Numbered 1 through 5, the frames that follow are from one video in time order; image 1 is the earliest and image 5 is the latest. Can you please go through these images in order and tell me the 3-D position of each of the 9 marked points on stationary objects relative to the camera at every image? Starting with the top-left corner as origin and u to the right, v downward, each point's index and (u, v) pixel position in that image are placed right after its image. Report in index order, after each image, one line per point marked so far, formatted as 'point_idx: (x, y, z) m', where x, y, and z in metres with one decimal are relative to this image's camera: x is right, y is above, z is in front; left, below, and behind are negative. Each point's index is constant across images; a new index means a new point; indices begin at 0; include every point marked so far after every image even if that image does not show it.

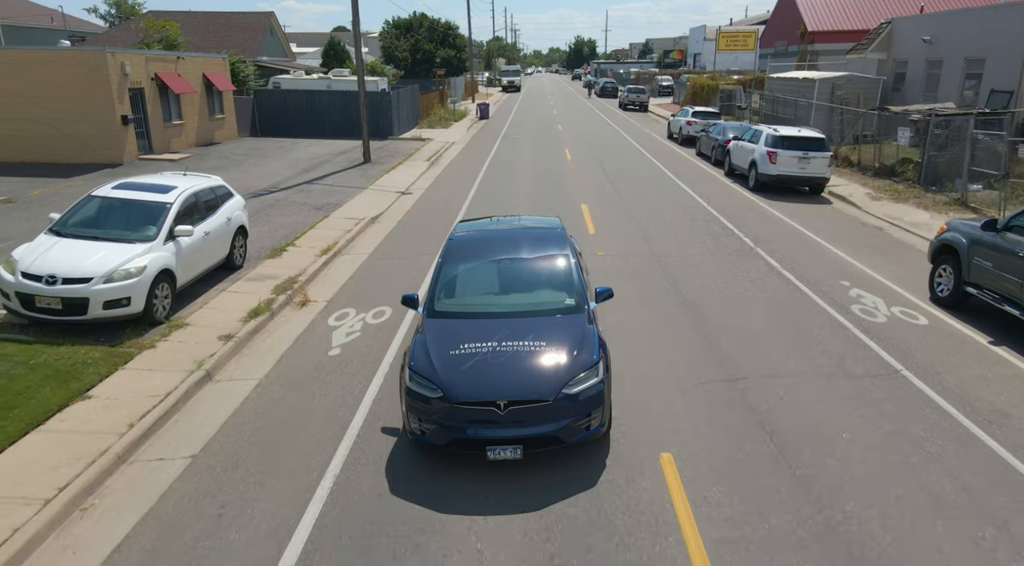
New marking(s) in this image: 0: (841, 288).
0: (+5.1, -0.1, +10.5) m
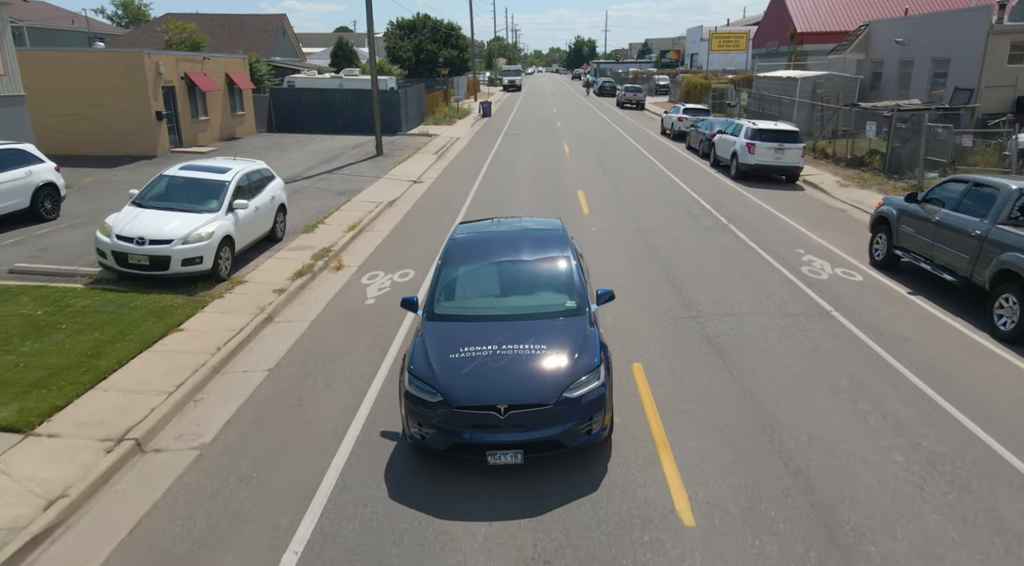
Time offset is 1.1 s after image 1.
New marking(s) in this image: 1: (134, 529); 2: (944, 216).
0: (+5.2, +0.5, +12.3) m
1: (-3.0, -2.0, +5.3) m
2: (+6.3, +1.0, +9.7) m
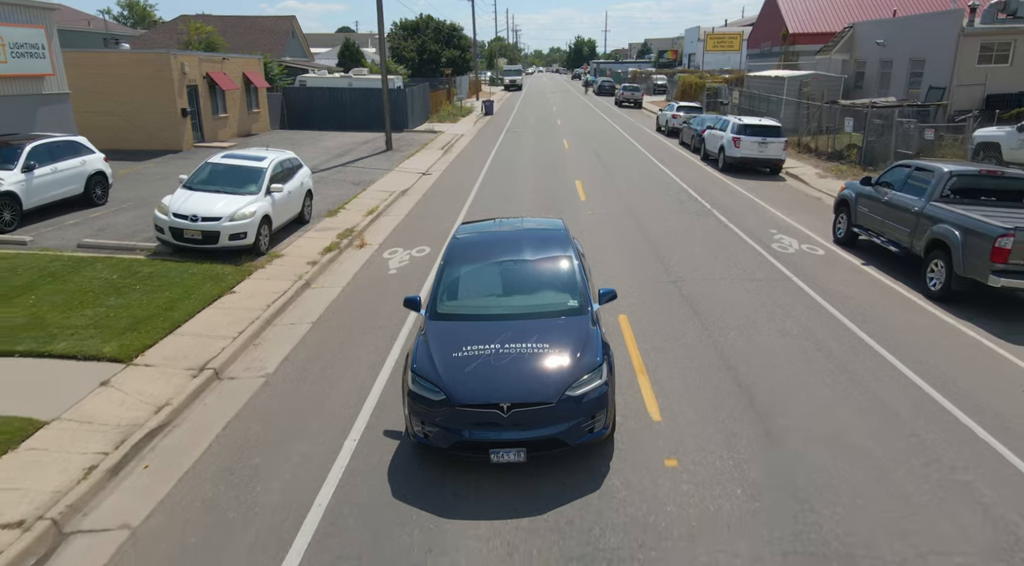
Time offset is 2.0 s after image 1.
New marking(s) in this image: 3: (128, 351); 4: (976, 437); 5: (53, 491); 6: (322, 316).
0: (+5.3, +1.0, +13.8) m
1: (-2.9, -1.5, +6.8) m
2: (+6.4, +1.4, +11.3) m
3: (-4.6, -0.8, +8.0) m
4: (+4.3, -1.4, +6.3) m
5: (-3.8, -1.7, +5.6) m
6: (-2.8, -0.5, +10.1) m
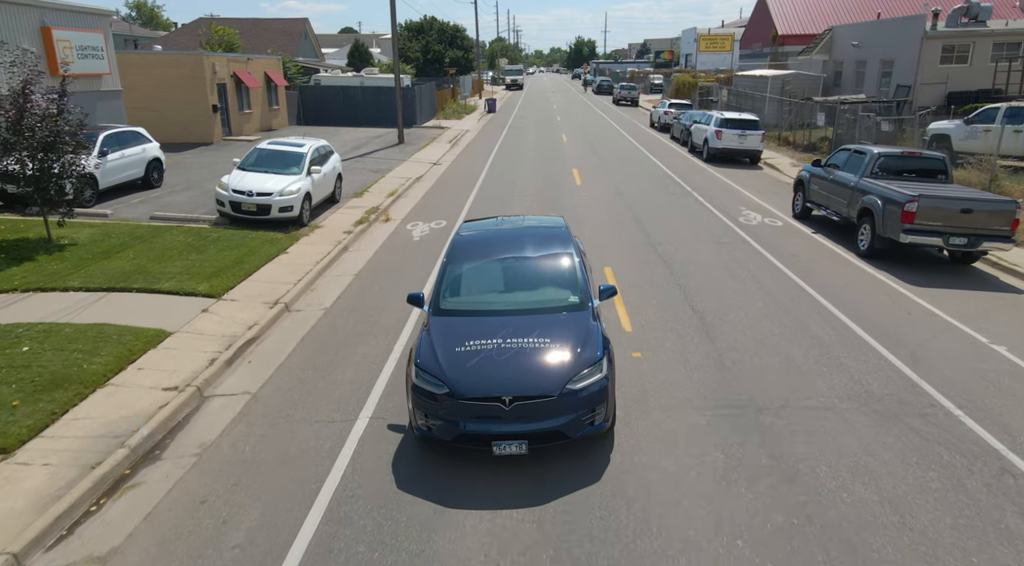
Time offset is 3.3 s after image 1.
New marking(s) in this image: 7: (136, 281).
0: (+5.4, +1.7, +16.0) m
1: (-2.8, -0.8, +9.0) m
2: (+6.5, +2.2, +13.4) m
3: (-4.5, -0.1, +10.2) m
4: (+4.4, -0.7, +8.5) m
5: (-3.7, -1.0, +7.8) m
6: (-2.7, +0.2, +12.2) m
7: (-5.7, 0.0, +10.2) m
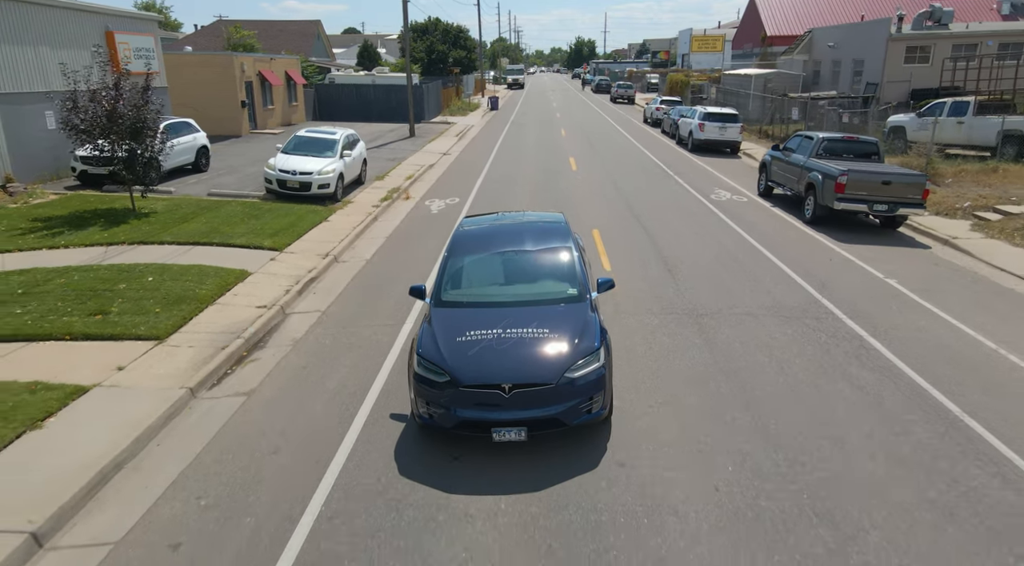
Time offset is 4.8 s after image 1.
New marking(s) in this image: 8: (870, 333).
0: (+5.5, +2.5, +18.4) m
1: (-2.8, 0.0, +11.5) m
2: (+6.6, +3.0, +15.9) m
3: (-4.4, +0.7, +12.7) m
4: (+4.5, +0.2, +10.9) m
5: (-3.6, -0.2, +10.3) m
6: (-2.6, +1.1, +14.7) m
7: (-5.6, +0.9, +12.7) m
8: (+4.5, -0.6, +8.4) m
